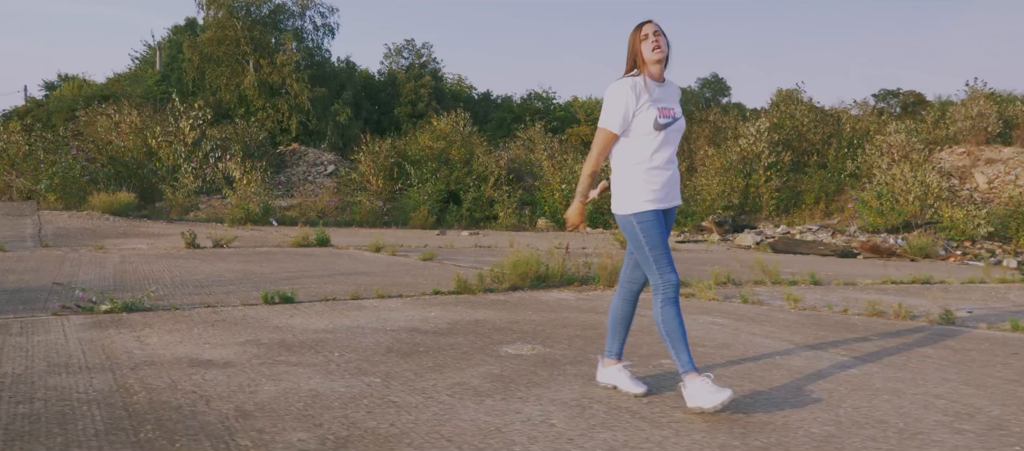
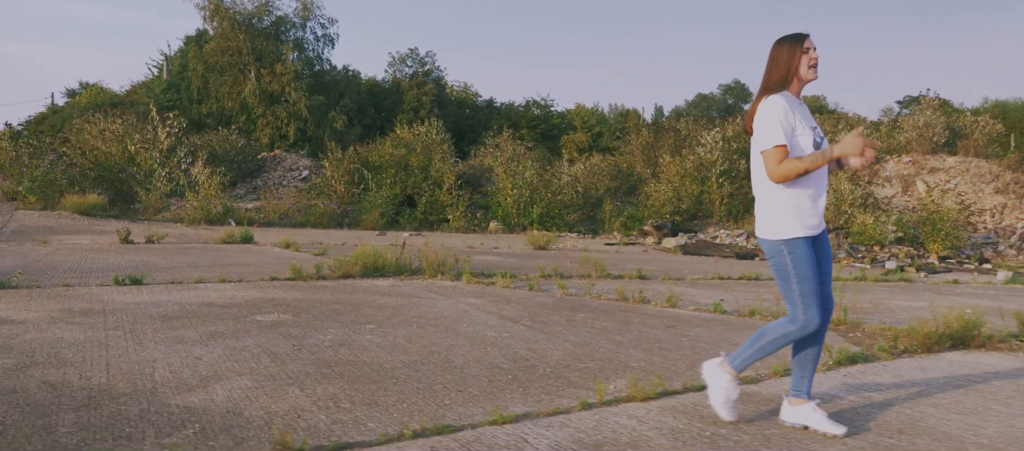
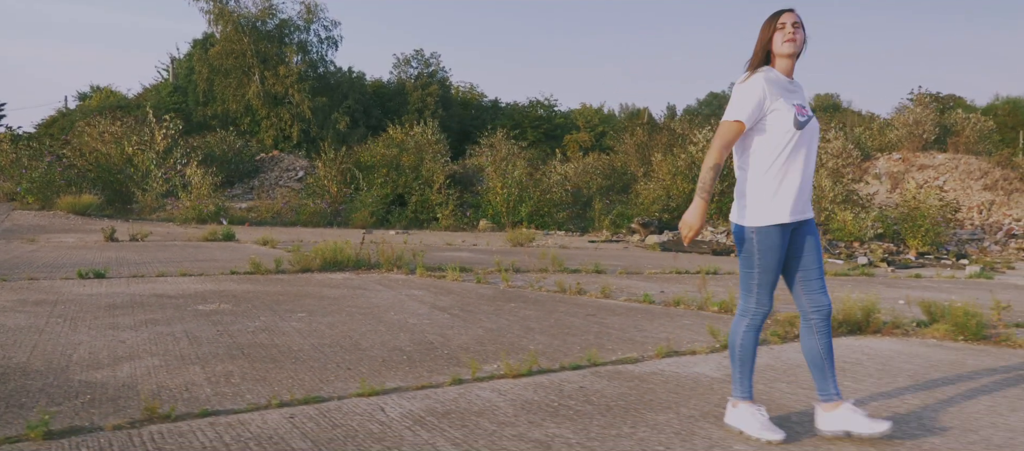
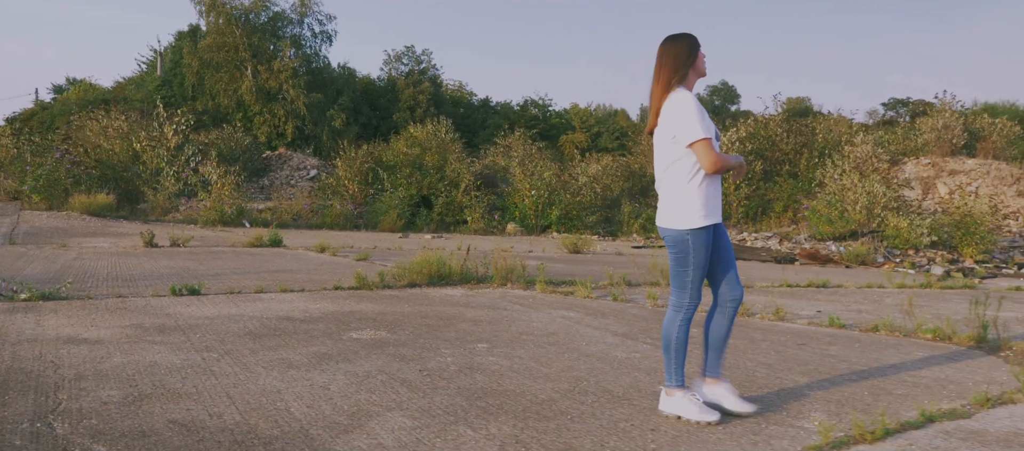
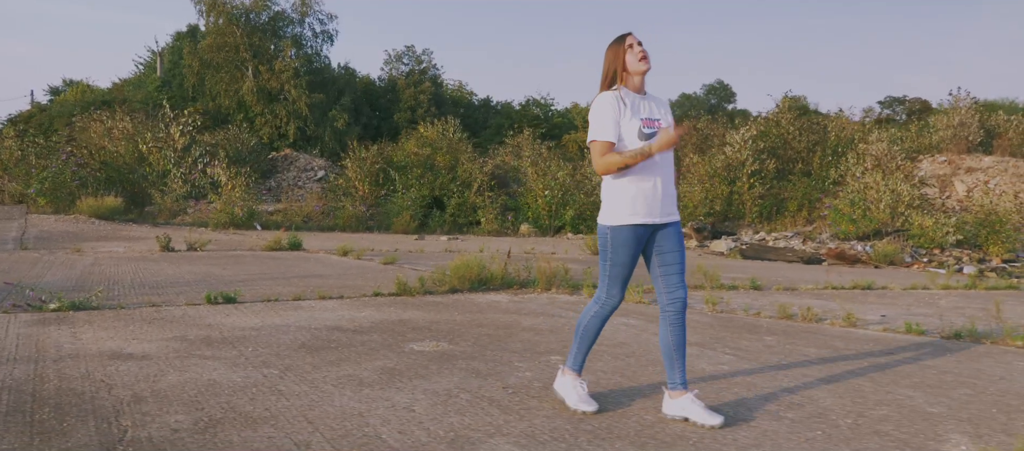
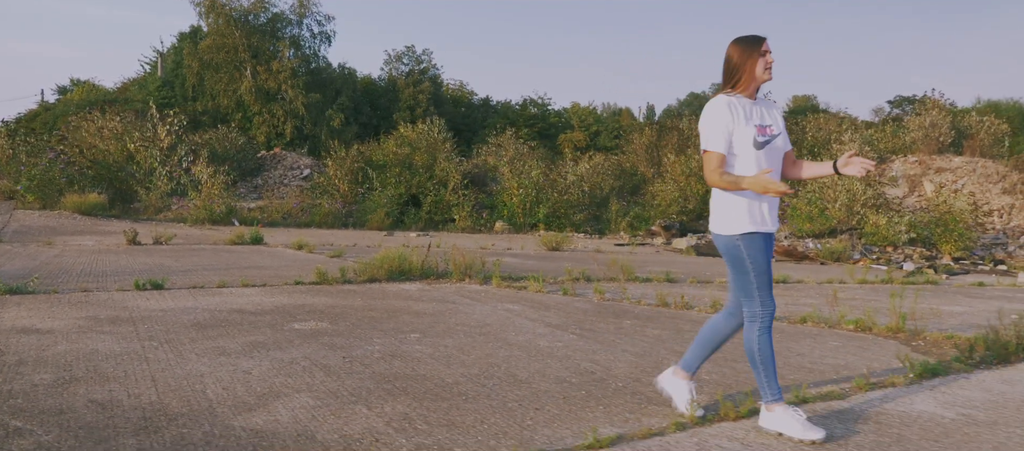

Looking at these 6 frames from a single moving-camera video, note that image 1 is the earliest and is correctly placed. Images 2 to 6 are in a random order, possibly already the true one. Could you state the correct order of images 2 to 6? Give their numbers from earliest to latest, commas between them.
5, 4, 6, 2, 3
